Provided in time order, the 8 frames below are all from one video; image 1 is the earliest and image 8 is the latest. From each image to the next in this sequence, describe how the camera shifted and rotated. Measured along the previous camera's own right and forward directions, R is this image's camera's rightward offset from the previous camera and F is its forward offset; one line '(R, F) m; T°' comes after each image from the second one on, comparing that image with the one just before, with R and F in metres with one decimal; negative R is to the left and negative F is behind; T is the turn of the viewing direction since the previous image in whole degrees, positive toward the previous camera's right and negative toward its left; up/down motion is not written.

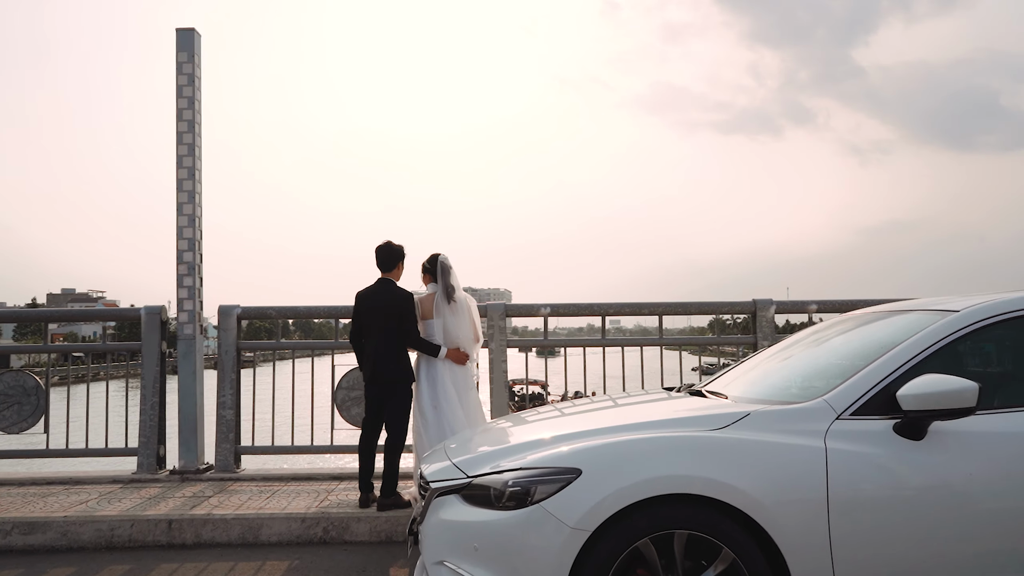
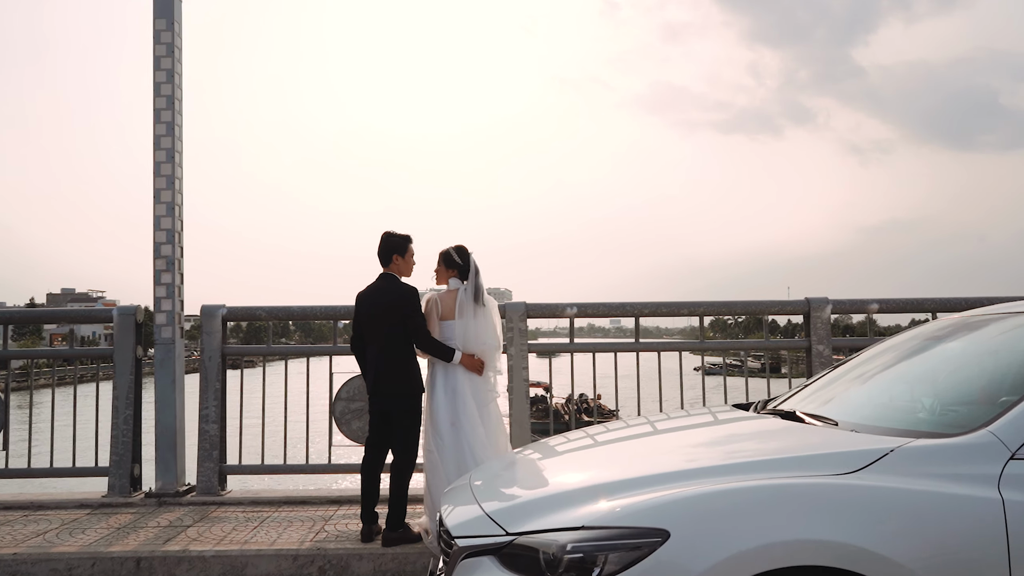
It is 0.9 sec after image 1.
(-0.2, +0.8) m; 0°
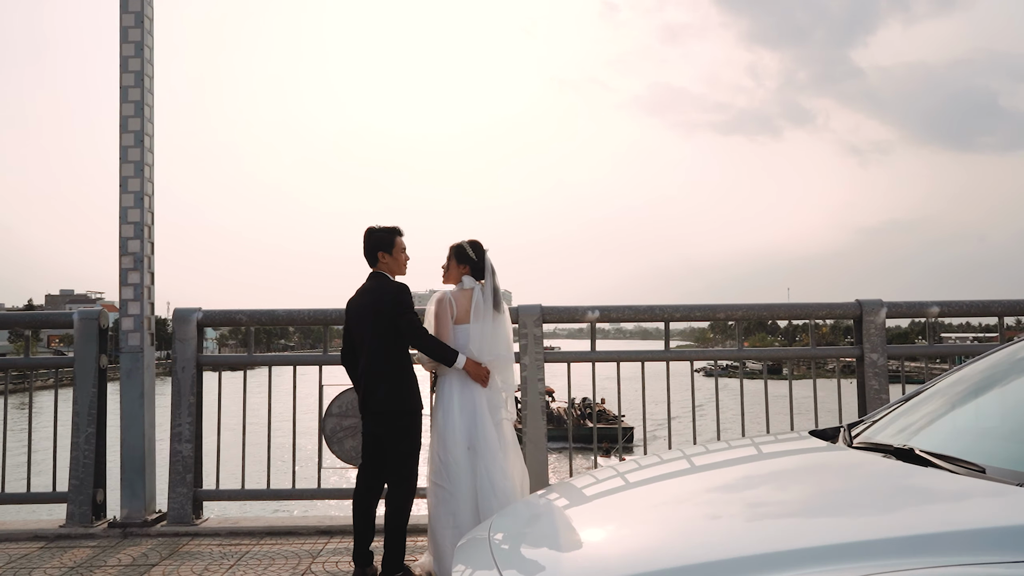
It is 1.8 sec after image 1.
(-0.1, +0.7) m; 0°
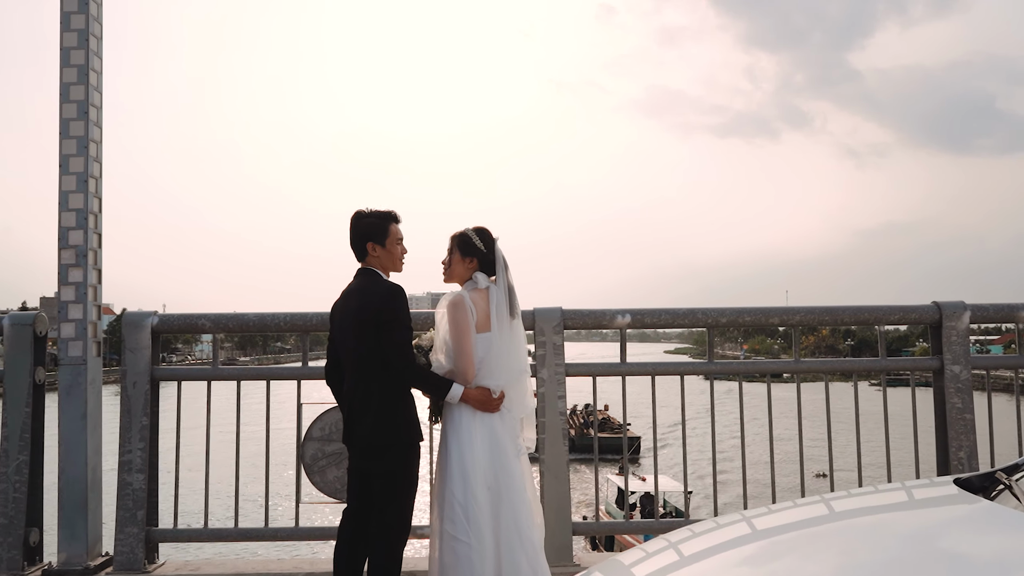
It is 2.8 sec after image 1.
(-0.1, +0.9) m; 0°
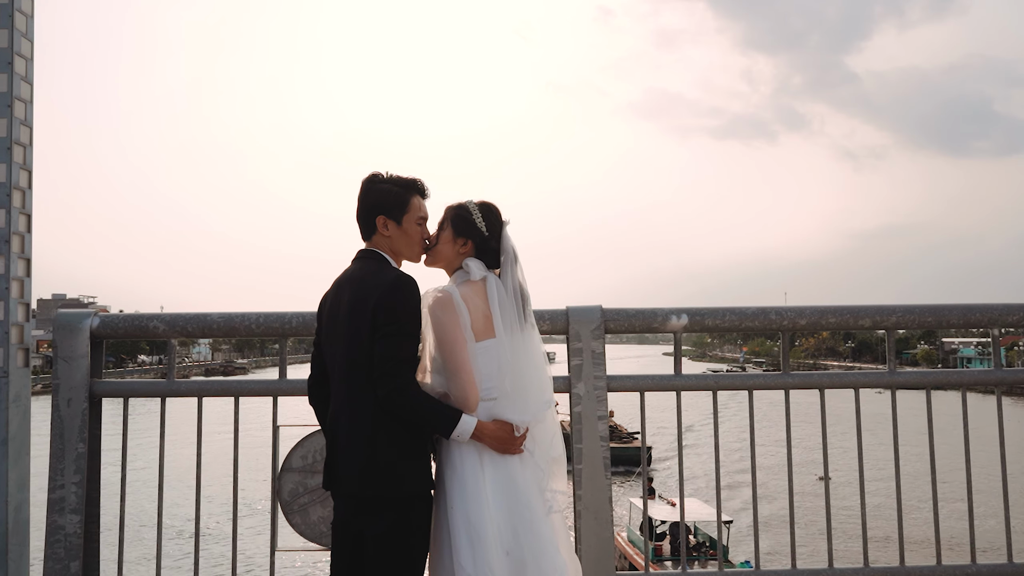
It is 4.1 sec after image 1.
(-0.2, +0.9) m; 0°
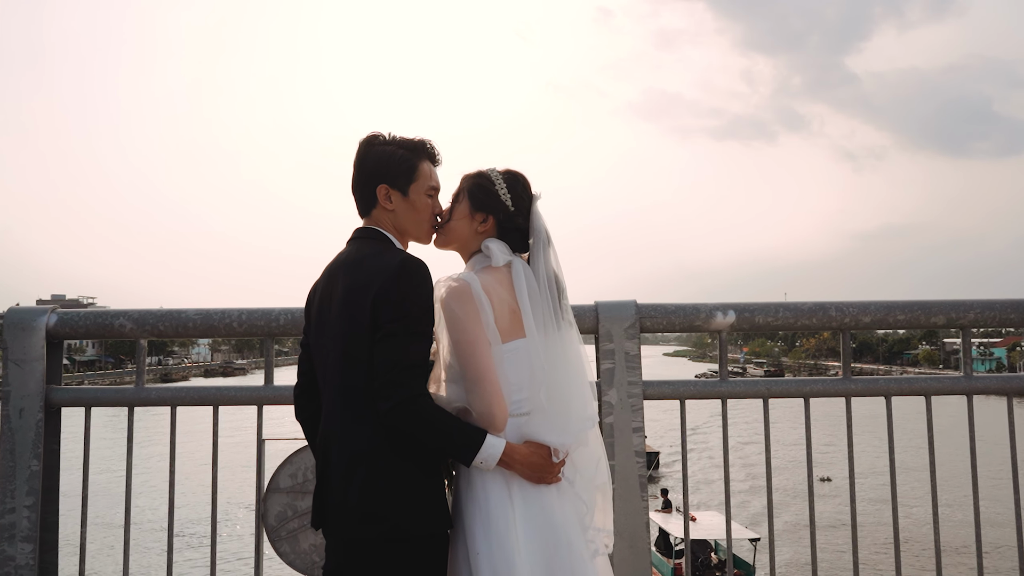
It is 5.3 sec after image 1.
(-0.1, +0.5) m; 0°
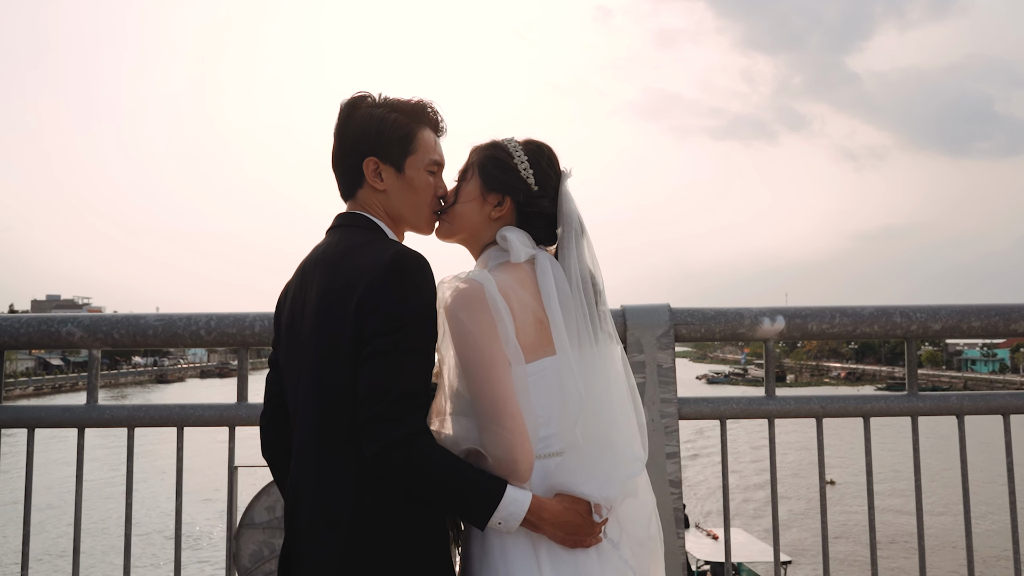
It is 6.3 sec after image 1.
(-0.1, +0.5) m; 0°
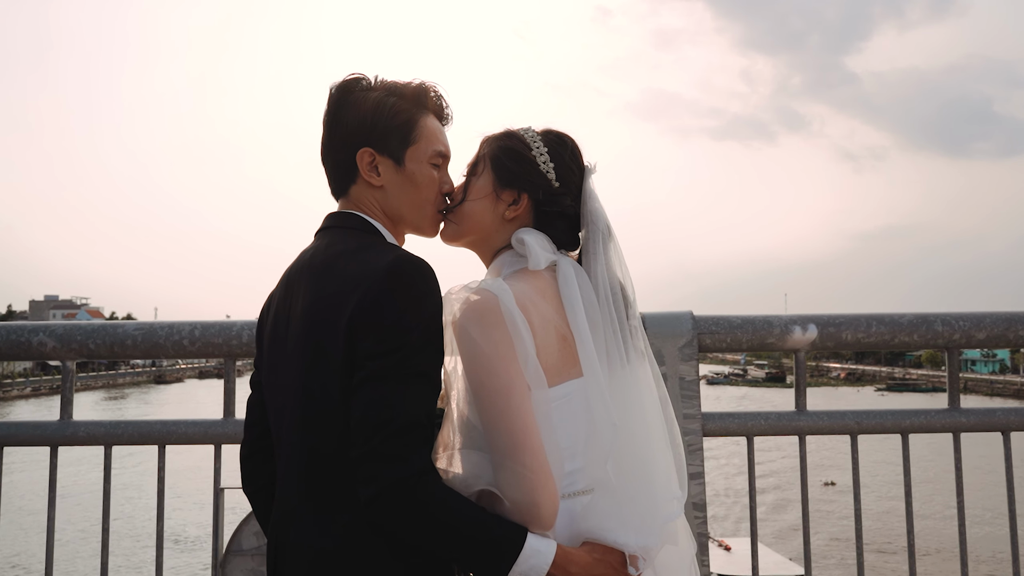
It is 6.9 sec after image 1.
(0.0, +0.2) m; 0°
